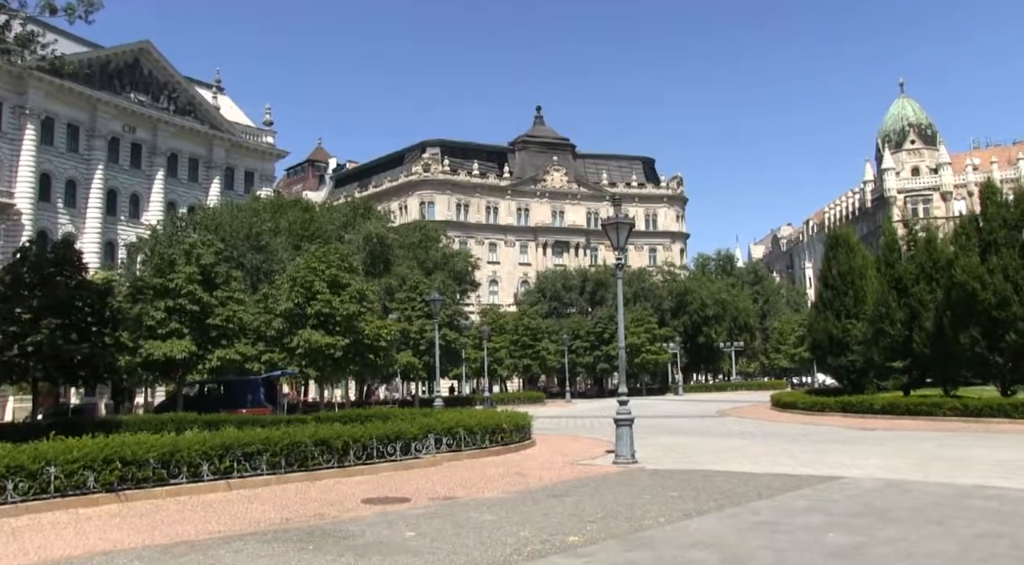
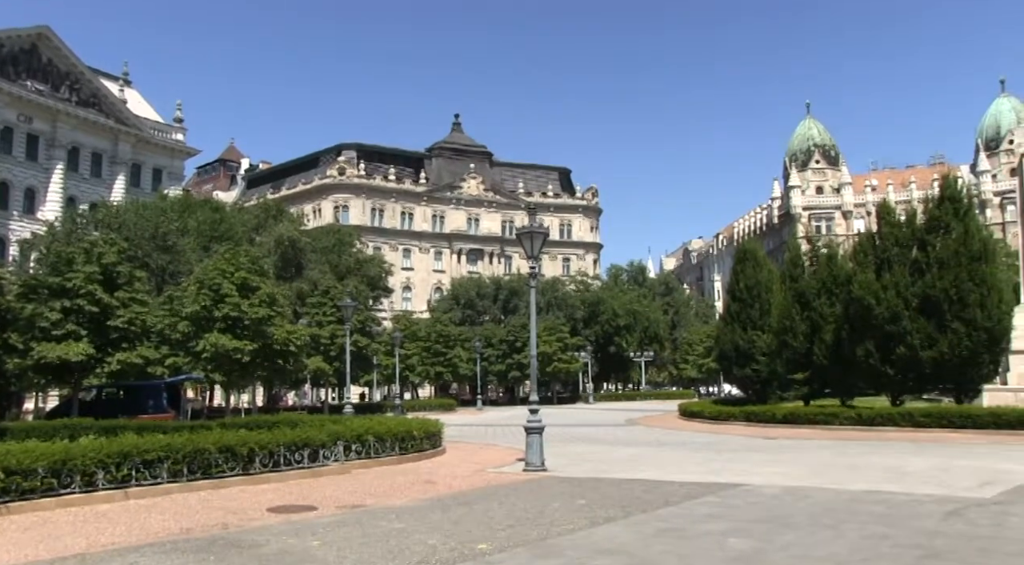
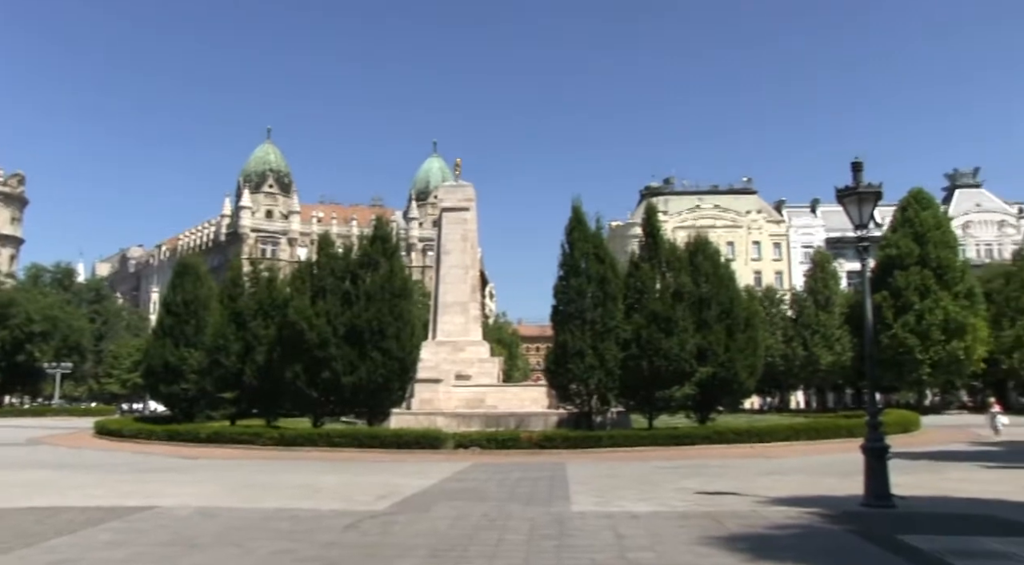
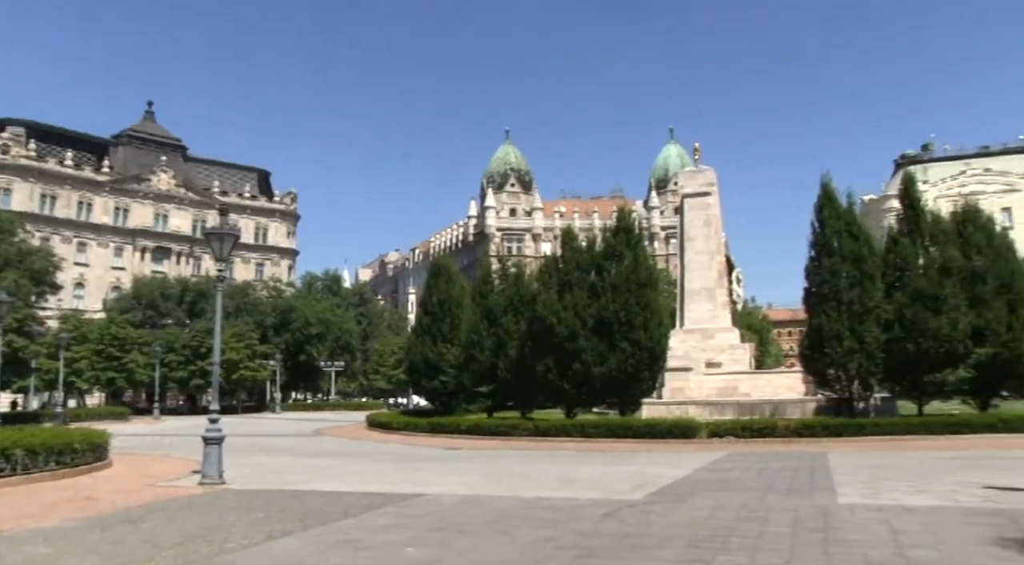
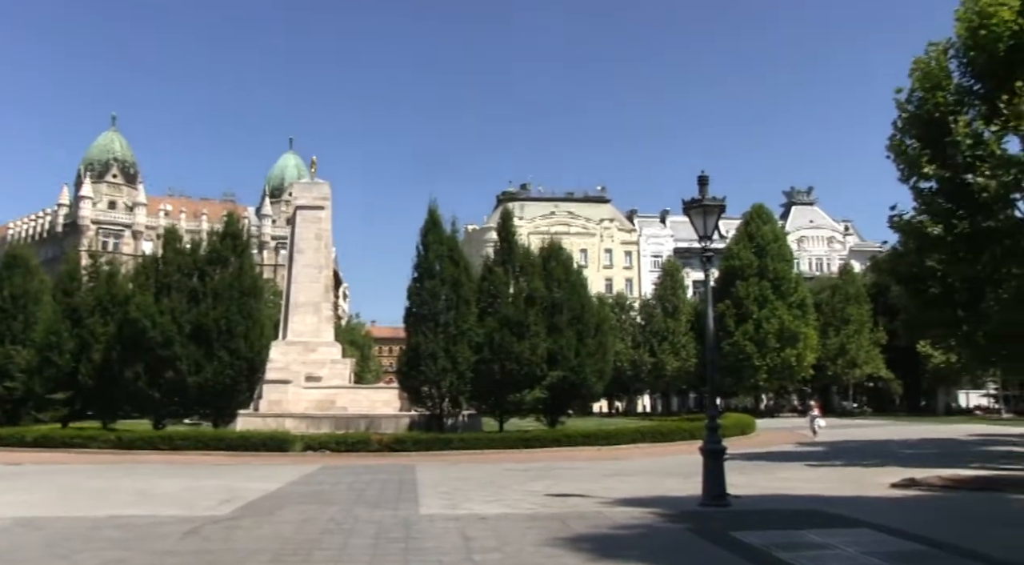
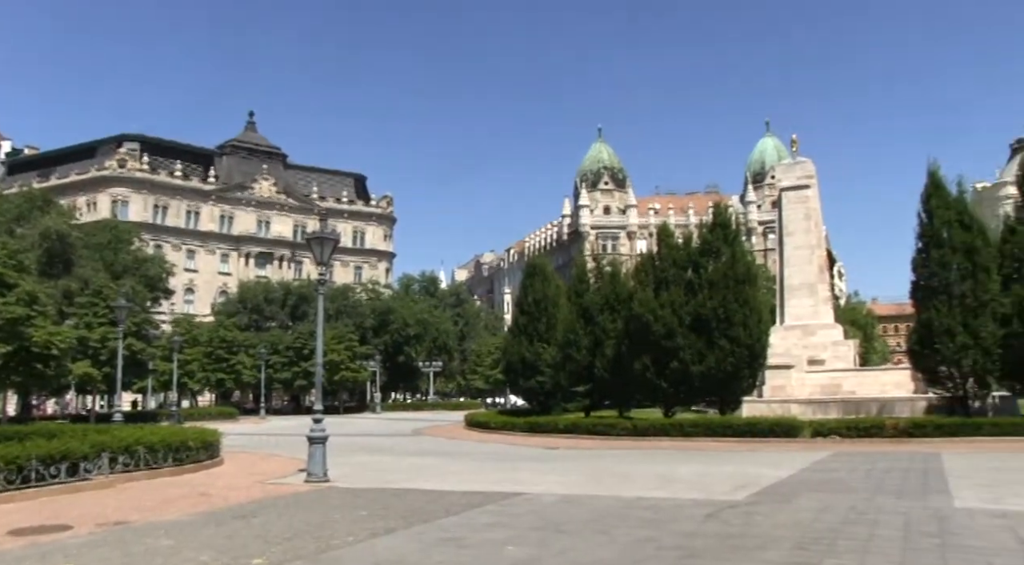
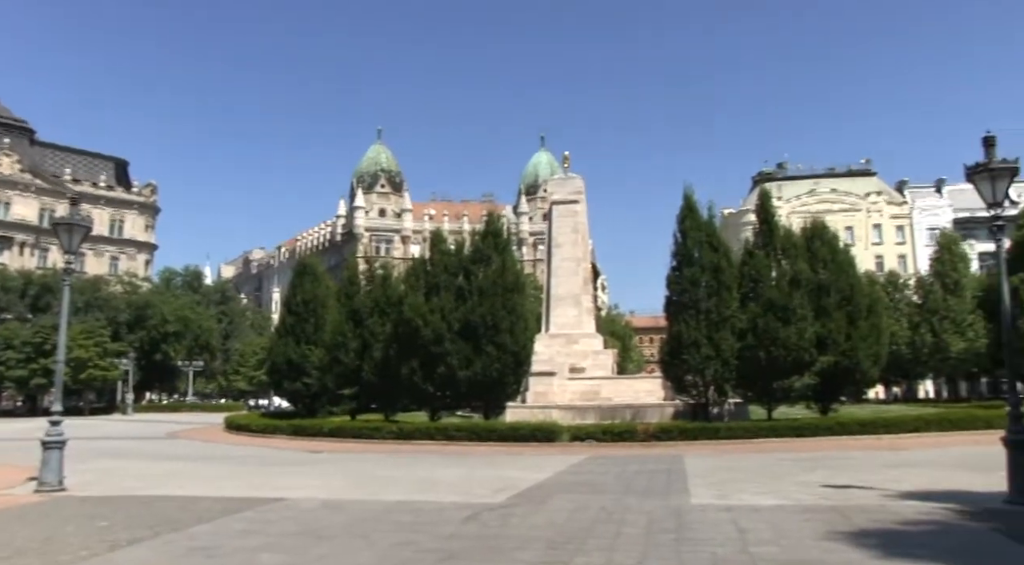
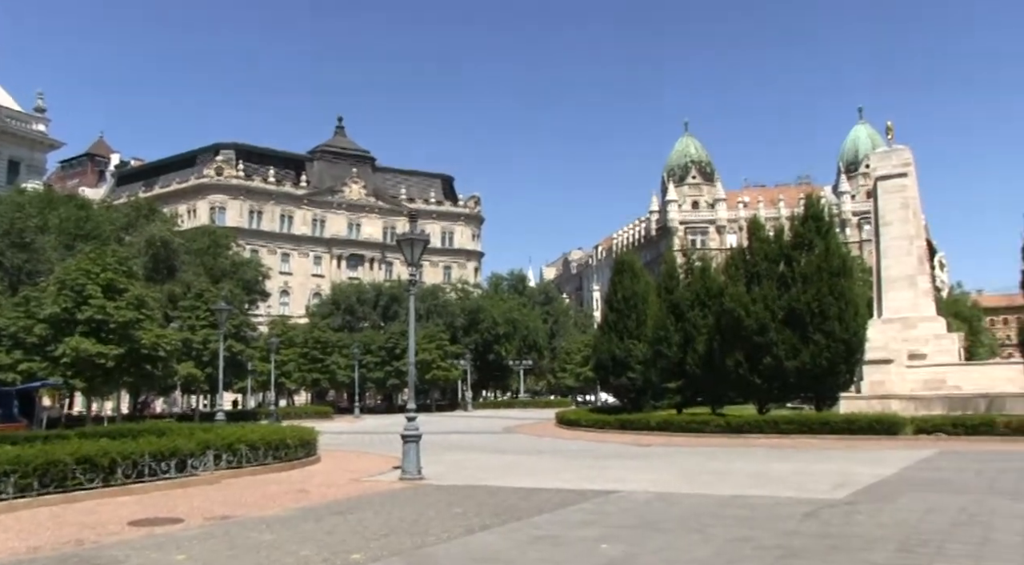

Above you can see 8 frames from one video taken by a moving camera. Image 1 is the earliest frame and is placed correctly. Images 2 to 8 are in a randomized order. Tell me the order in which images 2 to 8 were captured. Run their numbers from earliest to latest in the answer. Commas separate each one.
2, 8, 6, 4, 7, 3, 5
